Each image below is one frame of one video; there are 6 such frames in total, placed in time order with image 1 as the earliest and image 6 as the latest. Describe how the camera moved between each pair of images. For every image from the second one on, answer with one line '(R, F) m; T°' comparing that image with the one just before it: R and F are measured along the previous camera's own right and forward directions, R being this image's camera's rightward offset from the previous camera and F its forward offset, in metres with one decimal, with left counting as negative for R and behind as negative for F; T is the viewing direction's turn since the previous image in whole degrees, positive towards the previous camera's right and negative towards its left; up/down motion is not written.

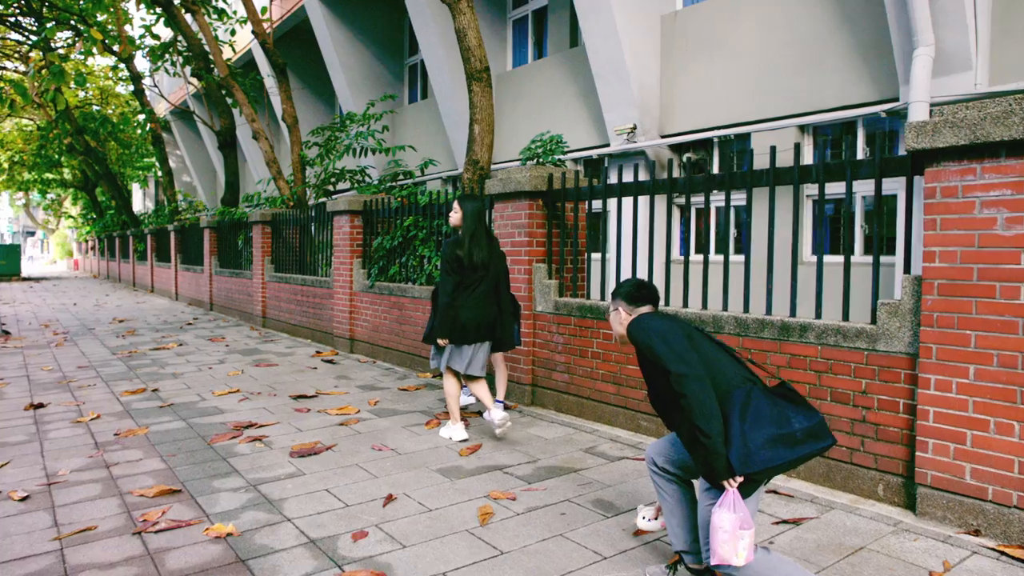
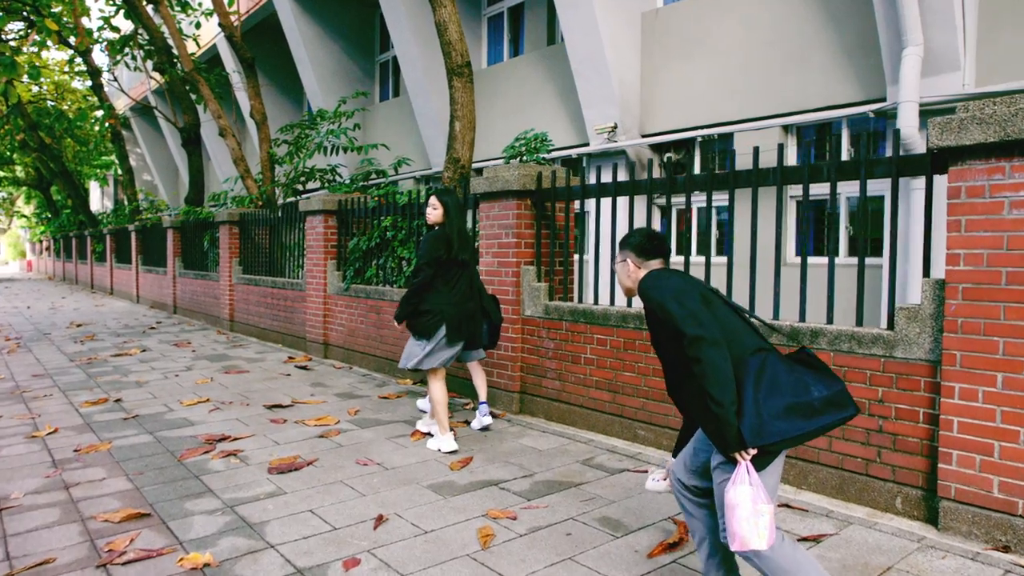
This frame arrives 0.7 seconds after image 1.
(-0.2, +0.3) m; +3°
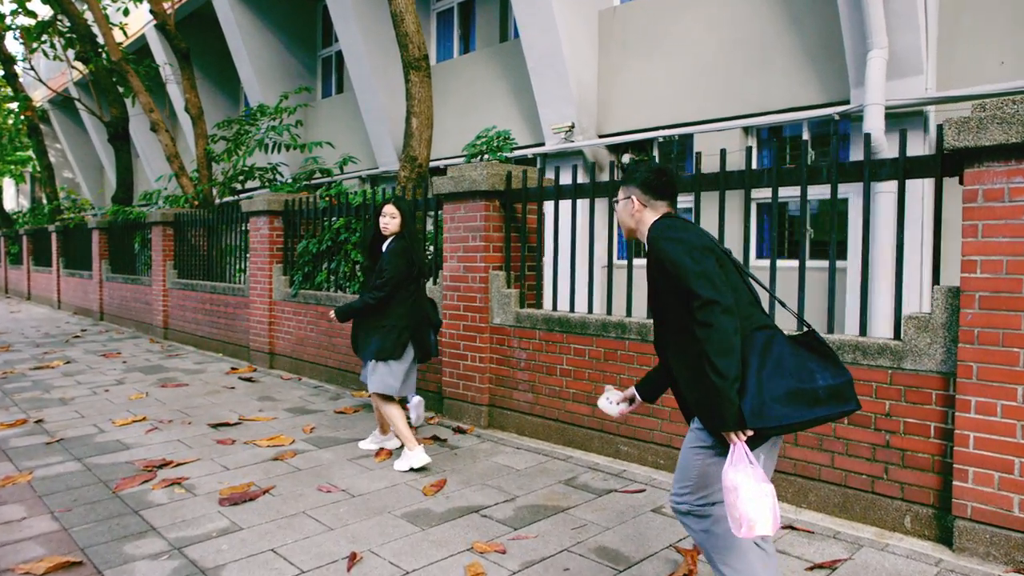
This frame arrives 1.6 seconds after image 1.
(-0.2, +0.4) m; +5°
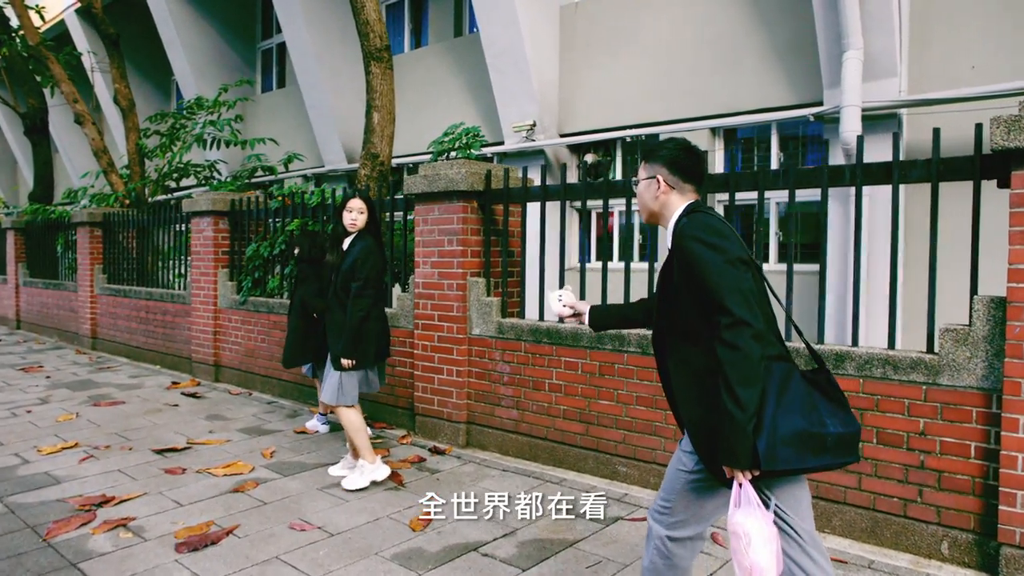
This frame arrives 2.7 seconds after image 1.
(-0.3, +0.4) m; +5°
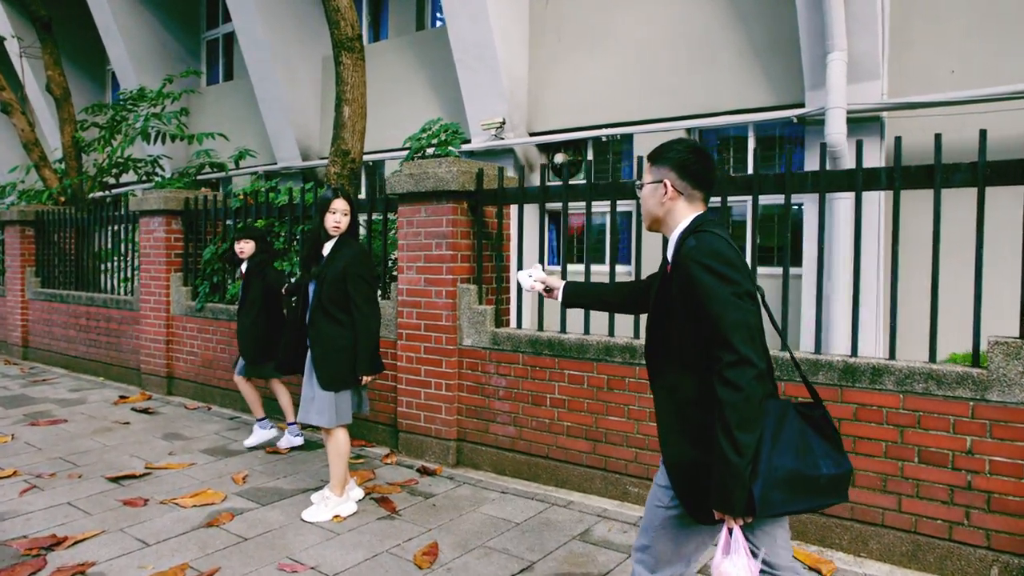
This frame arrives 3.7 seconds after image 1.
(-0.3, +0.3) m; +5°
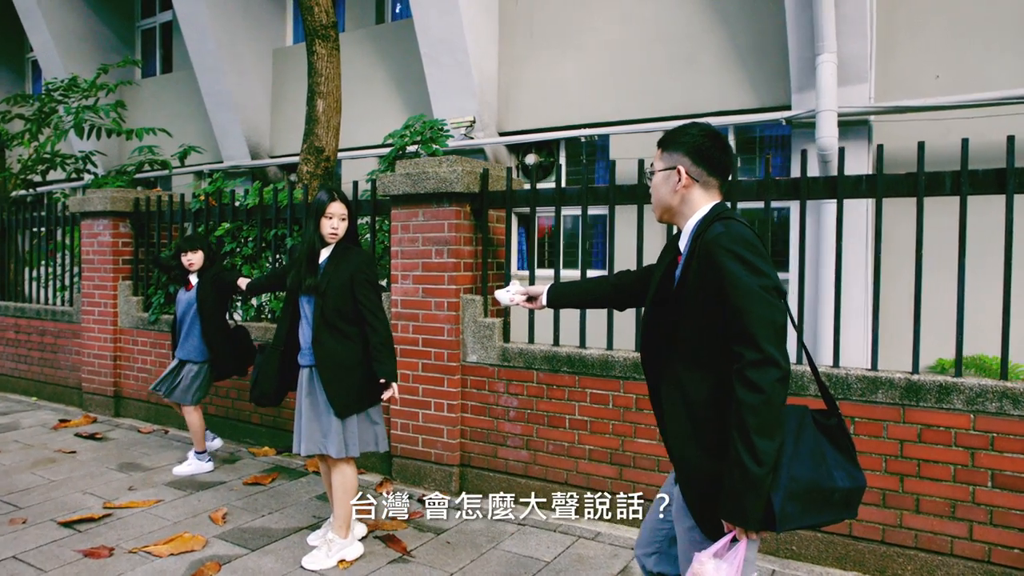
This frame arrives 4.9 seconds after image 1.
(-0.5, +0.4) m; +5°
